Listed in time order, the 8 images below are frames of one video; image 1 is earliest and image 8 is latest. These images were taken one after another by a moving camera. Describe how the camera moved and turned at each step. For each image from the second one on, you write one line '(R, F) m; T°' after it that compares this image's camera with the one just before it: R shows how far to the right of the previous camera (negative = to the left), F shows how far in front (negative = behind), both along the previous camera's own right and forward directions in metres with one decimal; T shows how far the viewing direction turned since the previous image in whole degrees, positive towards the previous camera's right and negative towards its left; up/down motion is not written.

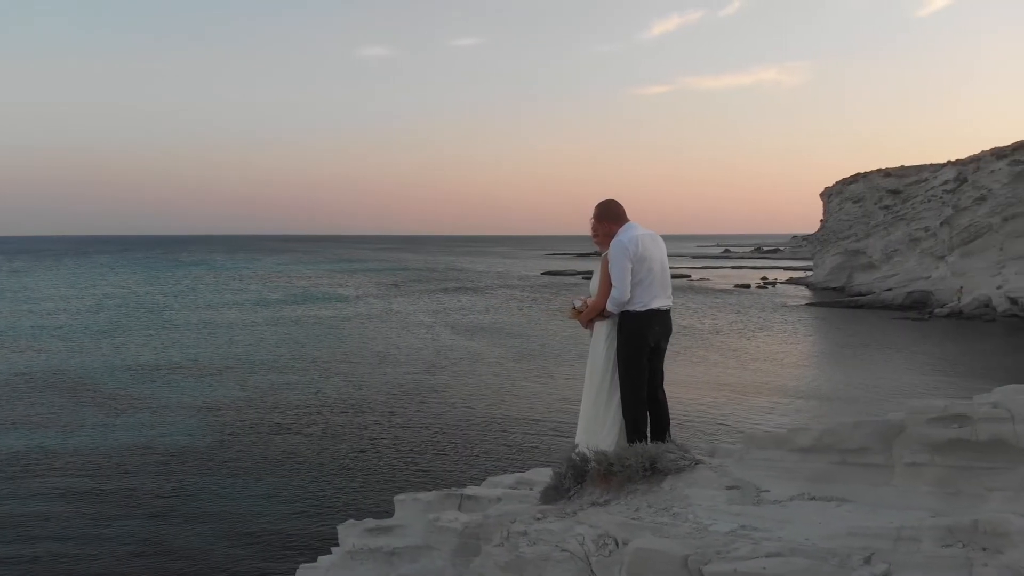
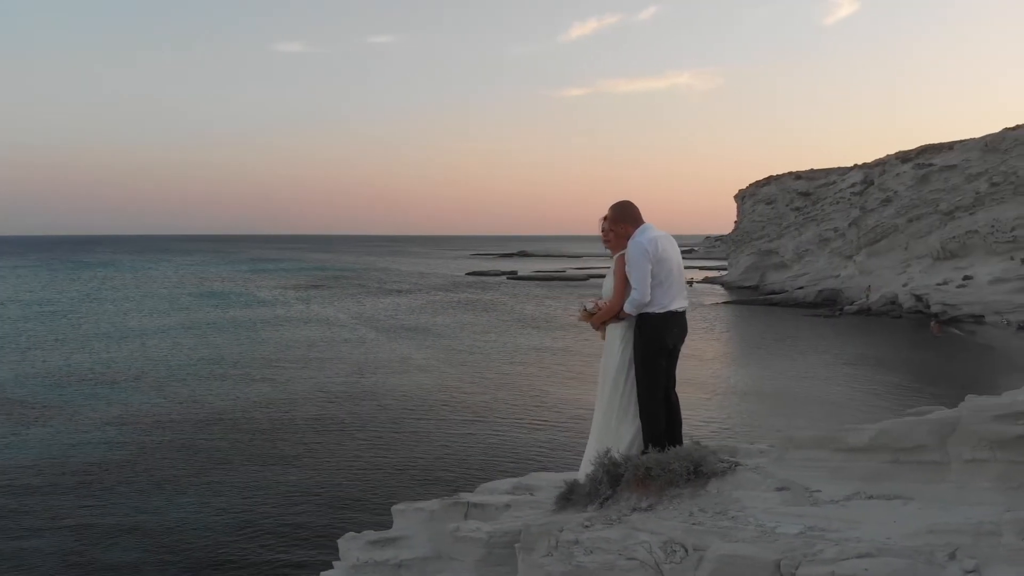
(-0.3, +0.1) m; +6°
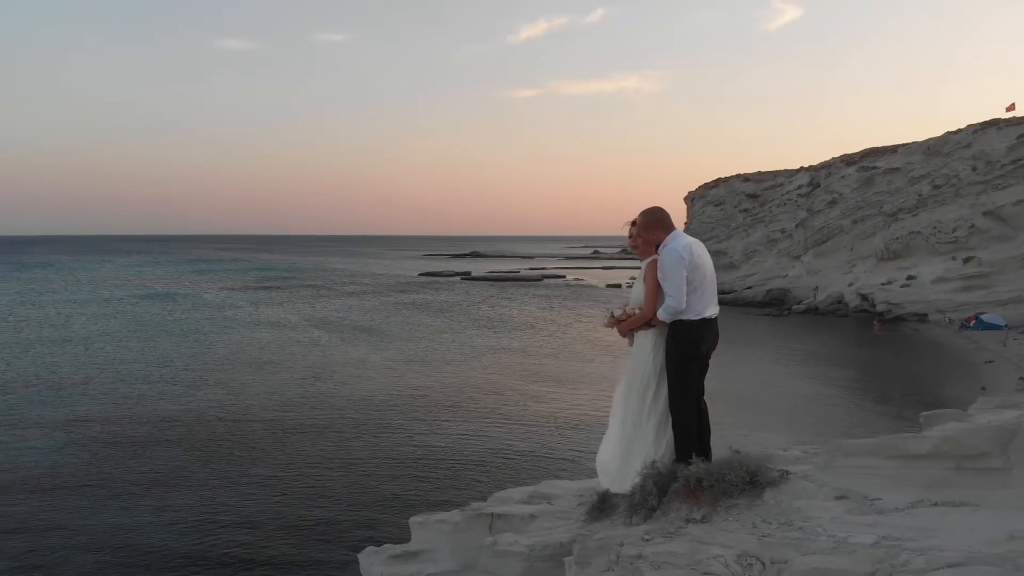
(-0.3, +0.1) m; +4°
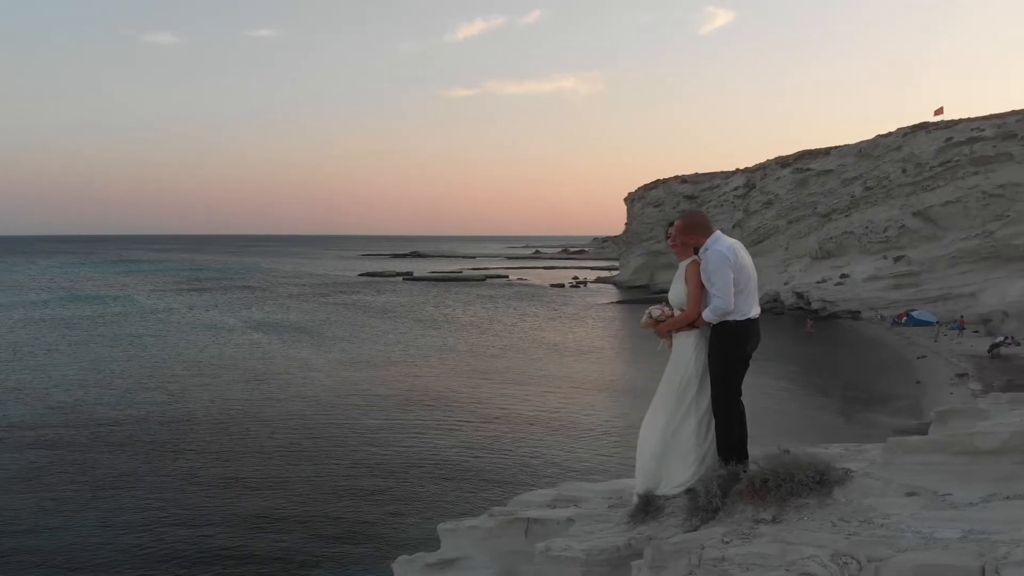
(-0.4, +0.1) m; +4°
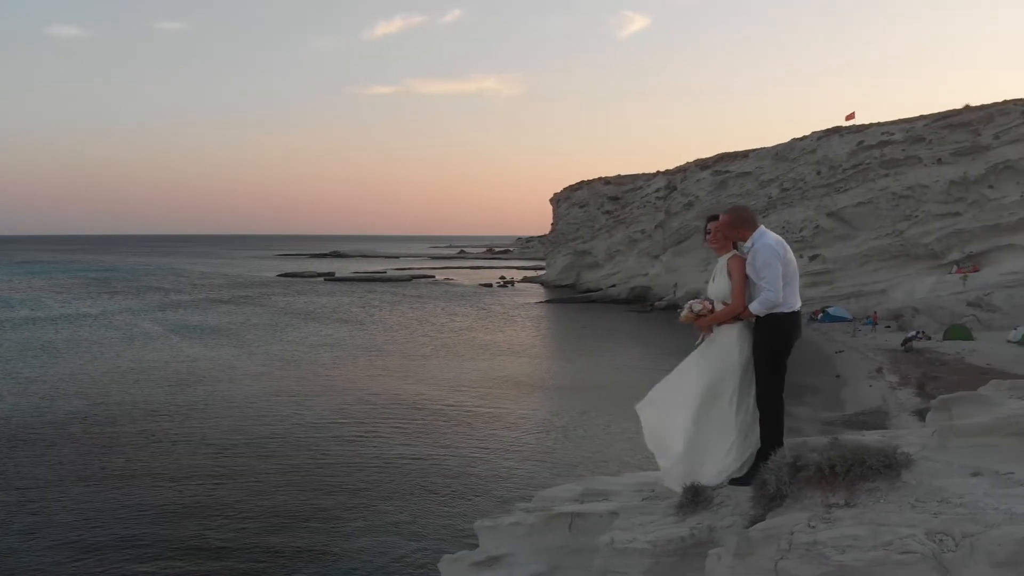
(-0.5, 0.0) m; +6°
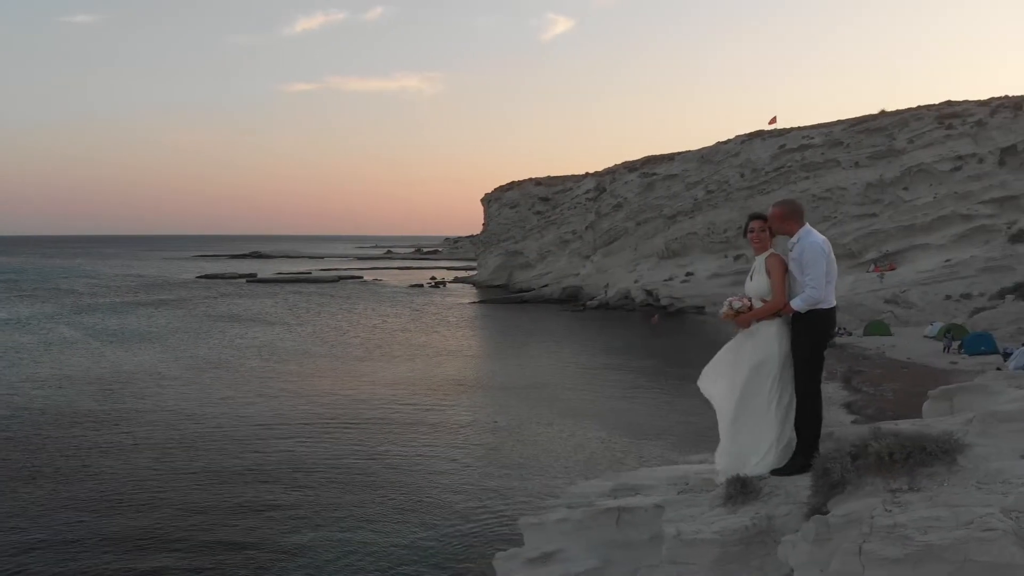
(-0.5, 0.0) m; +5°
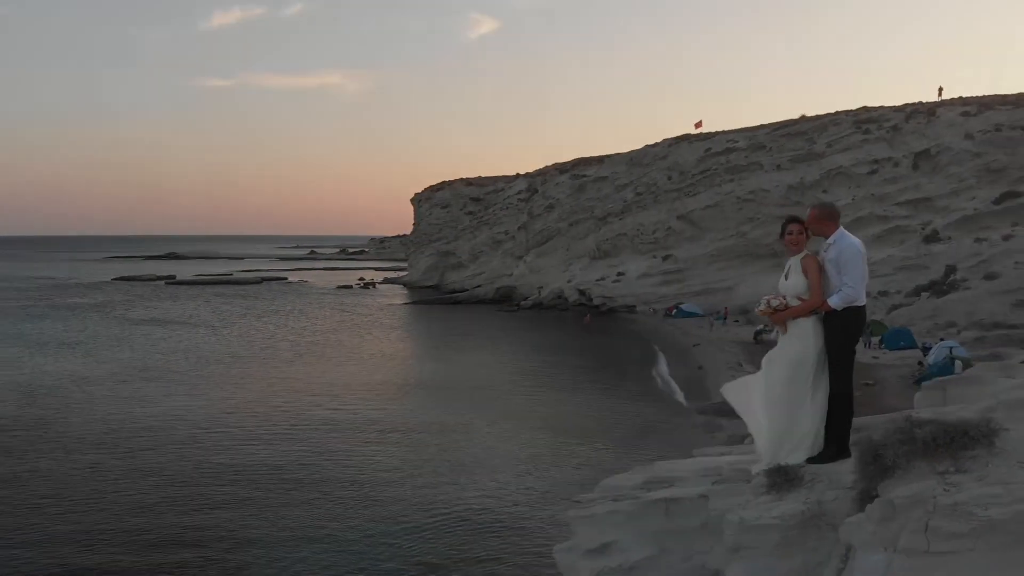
(-0.5, -0.1) m; +6°
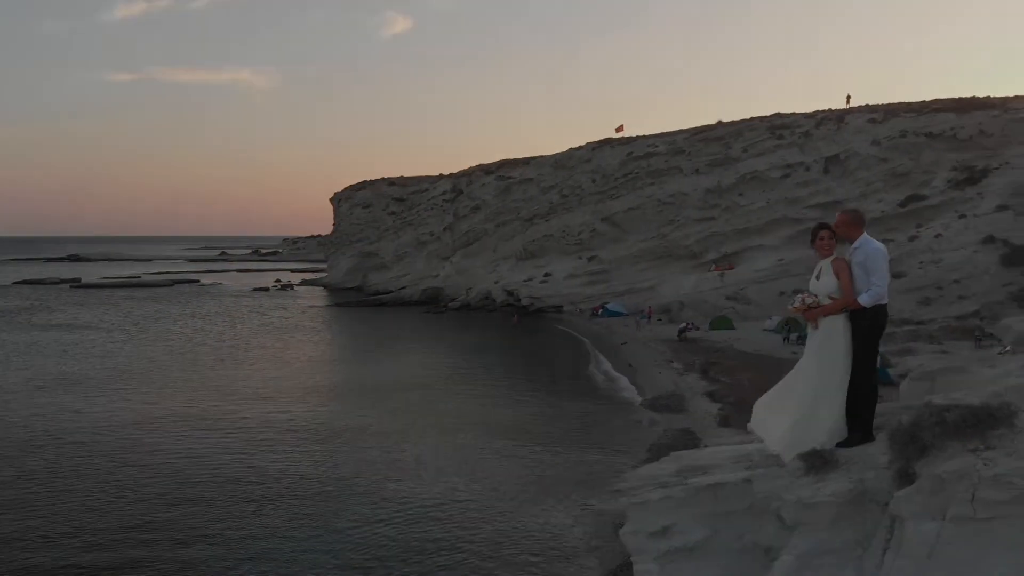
(-0.6, -0.2) m; +6°
